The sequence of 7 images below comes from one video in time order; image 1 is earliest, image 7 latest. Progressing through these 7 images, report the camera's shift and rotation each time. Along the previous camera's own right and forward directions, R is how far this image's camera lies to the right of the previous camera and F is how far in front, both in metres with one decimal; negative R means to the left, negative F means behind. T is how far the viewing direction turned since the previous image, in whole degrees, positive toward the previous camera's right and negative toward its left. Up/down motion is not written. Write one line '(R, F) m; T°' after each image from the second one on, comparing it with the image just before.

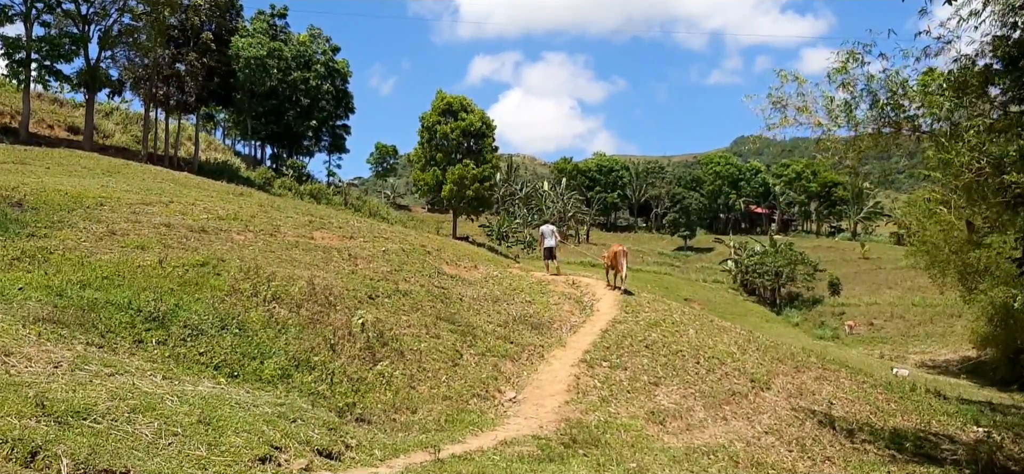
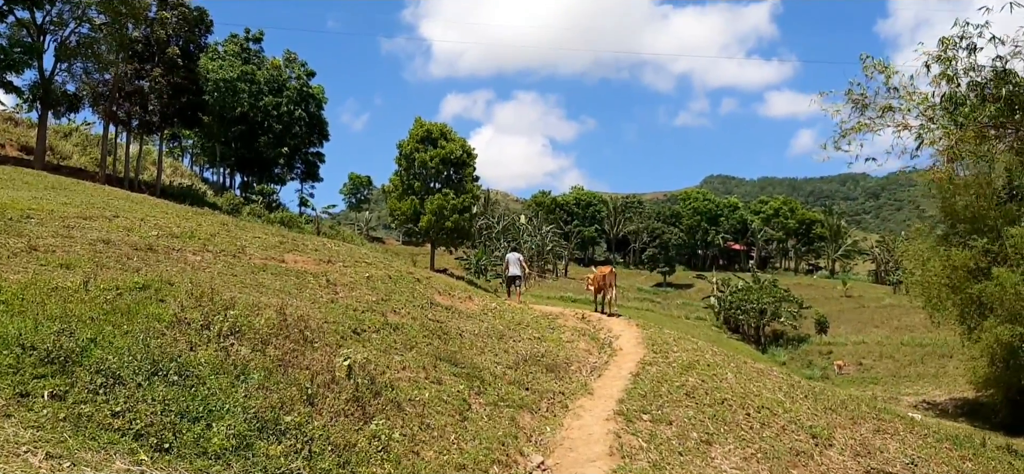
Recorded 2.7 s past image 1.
(-0.7, +2.3) m; +2°
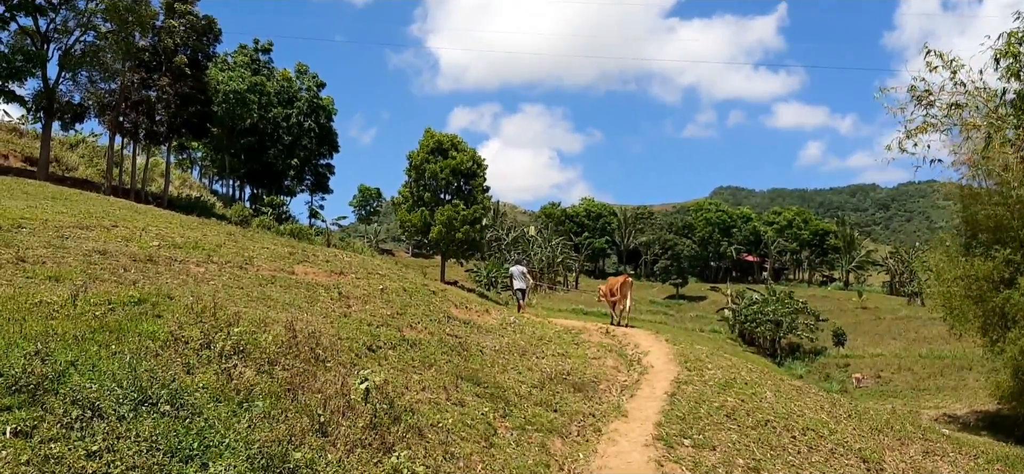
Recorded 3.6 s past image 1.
(-0.3, +0.8) m; -1°
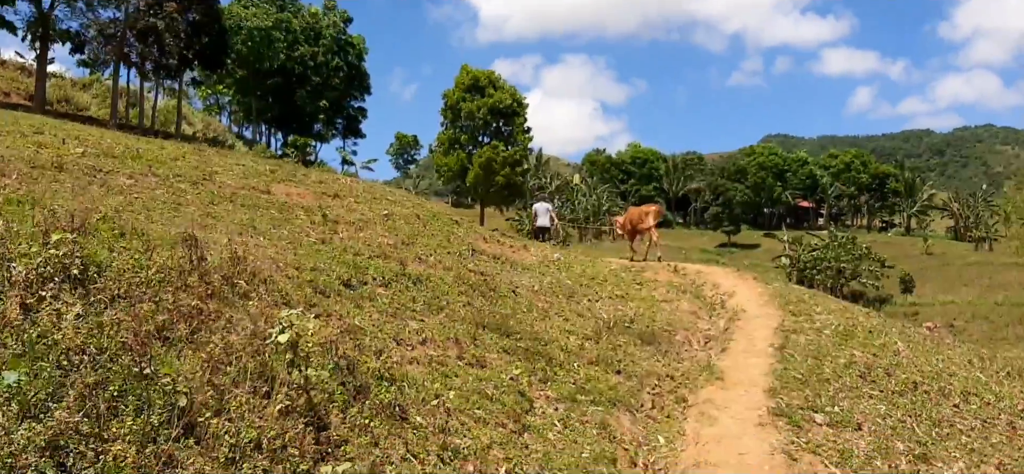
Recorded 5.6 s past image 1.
(0.0, +3.1) m; -3°
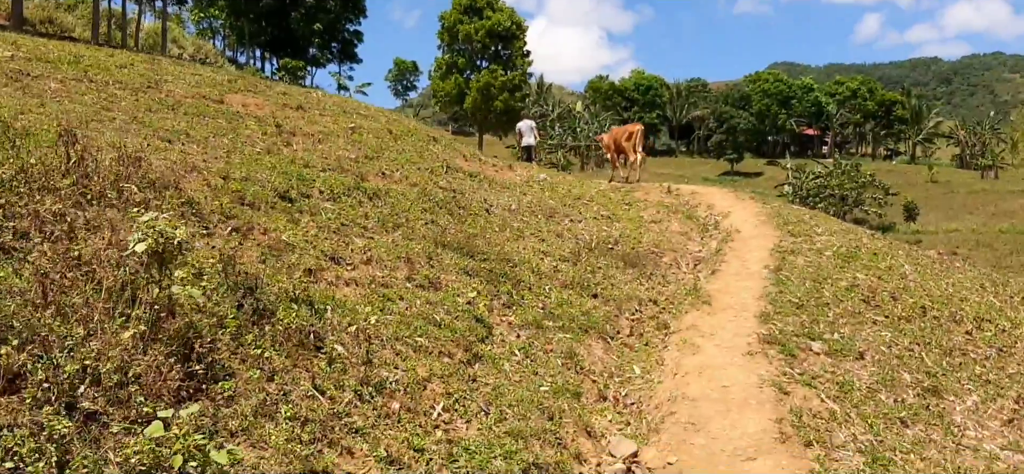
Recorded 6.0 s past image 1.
(+0.3, +0.8) m; 0°
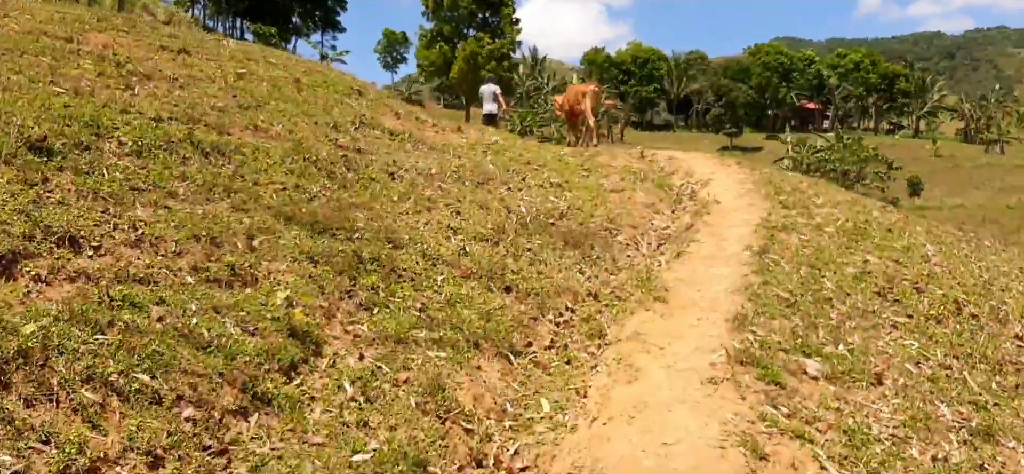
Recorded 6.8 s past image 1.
(+0.7, +1.8) m; 0°
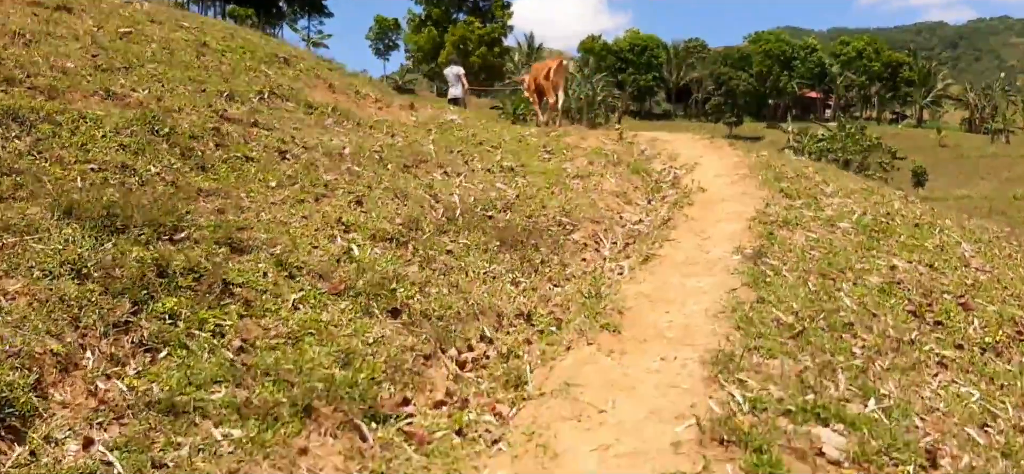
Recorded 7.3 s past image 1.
(+0.5, +1.3) m; 0°
